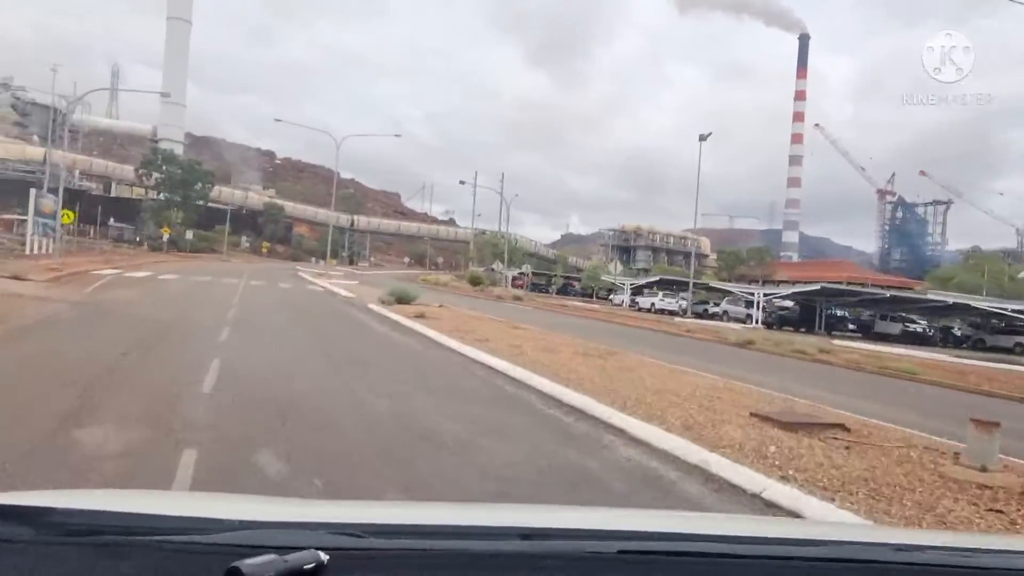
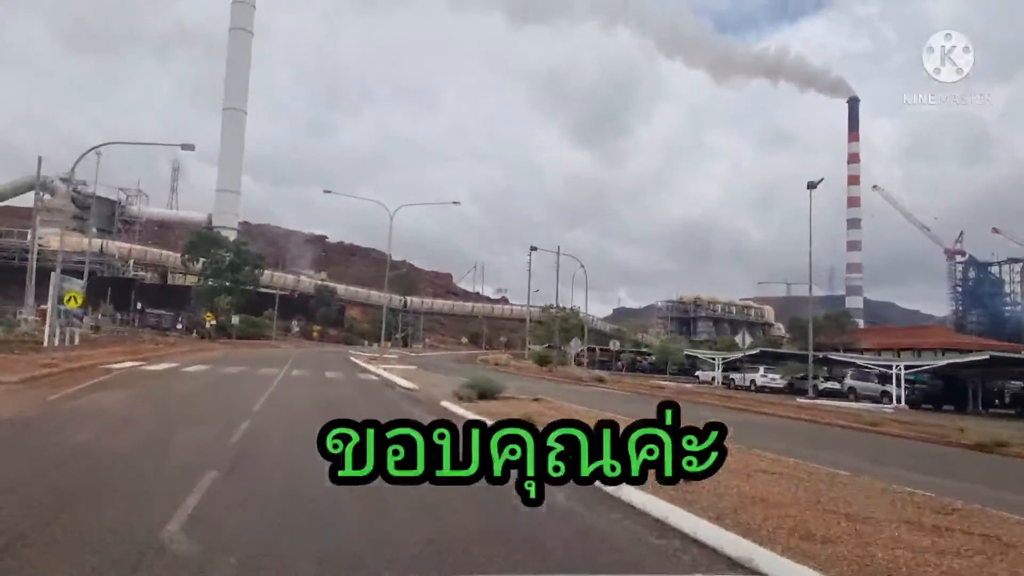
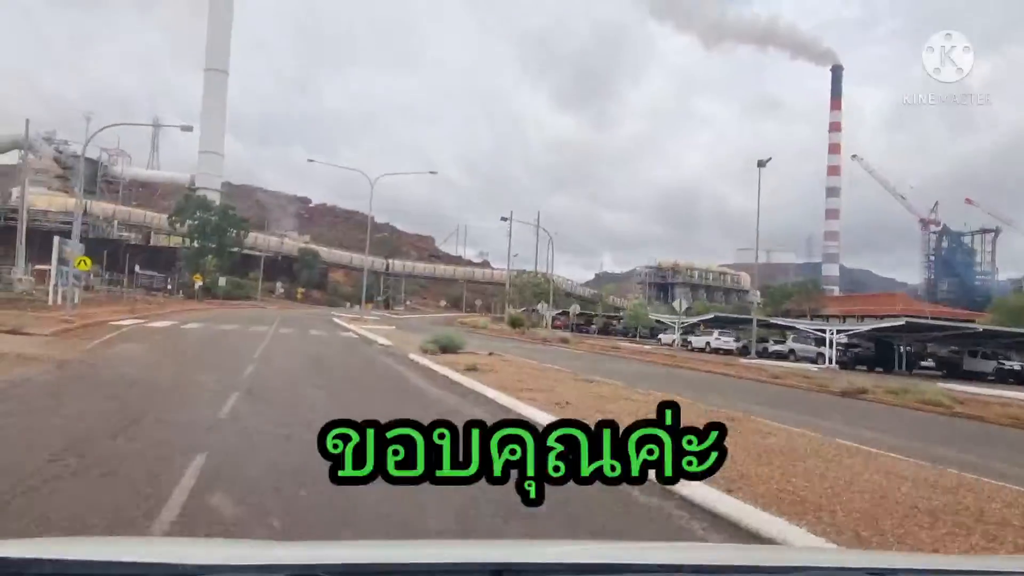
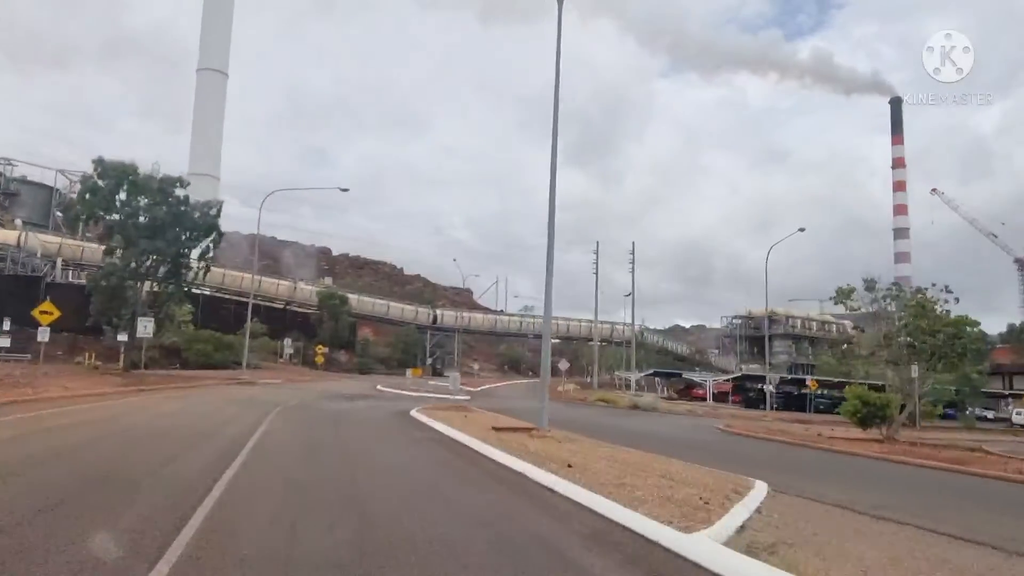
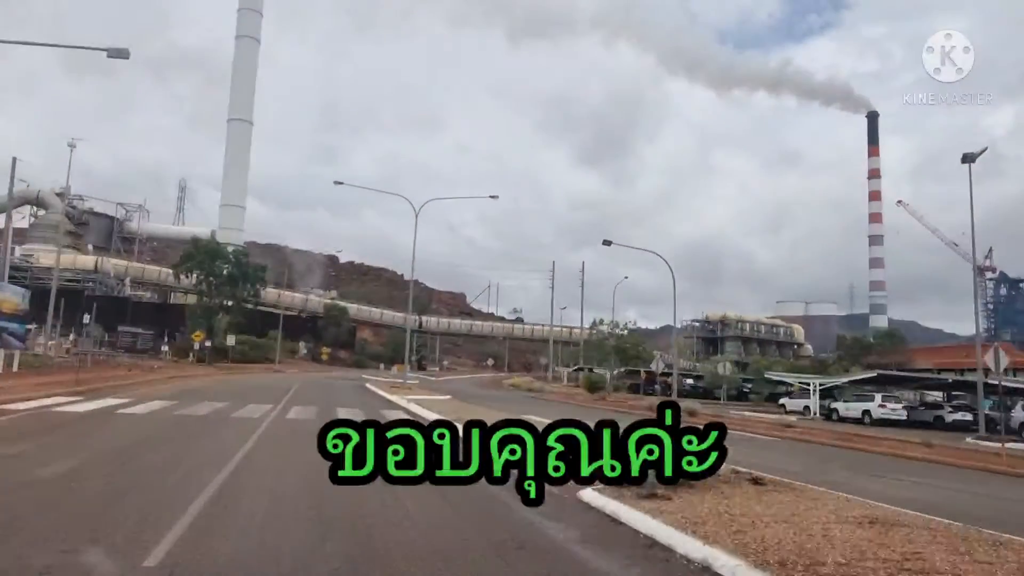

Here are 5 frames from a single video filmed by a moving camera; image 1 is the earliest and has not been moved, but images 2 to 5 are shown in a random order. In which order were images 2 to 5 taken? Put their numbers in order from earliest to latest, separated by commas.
3, 2, 5, 4
